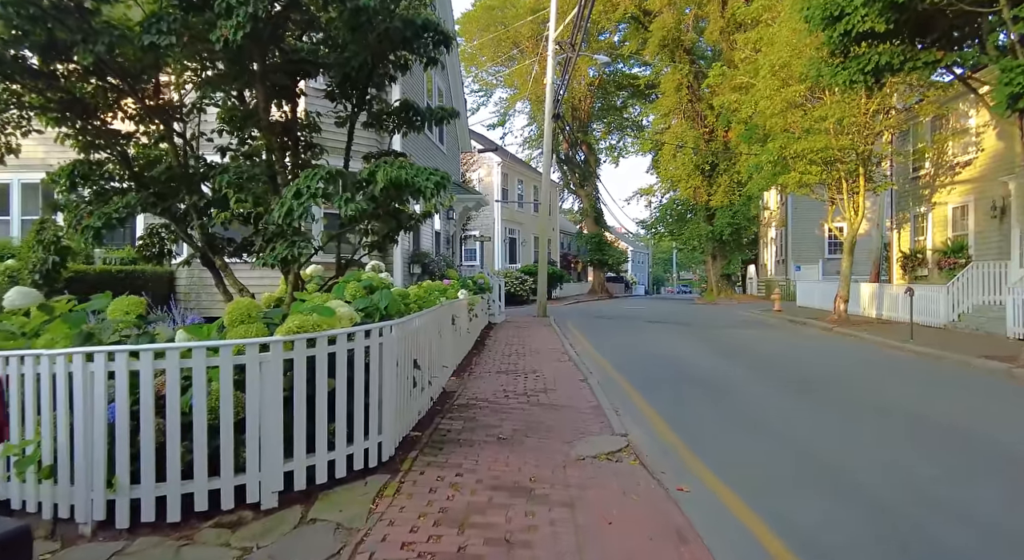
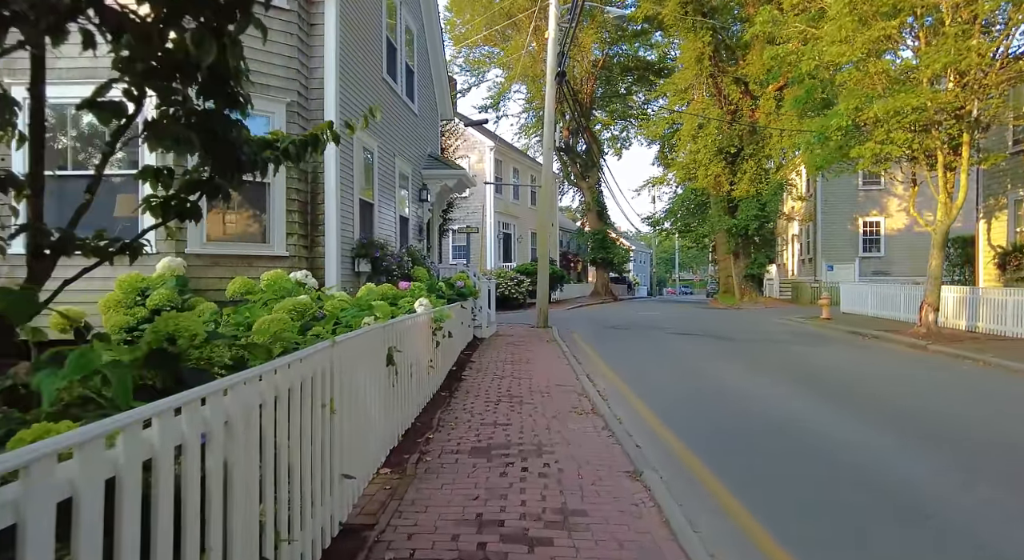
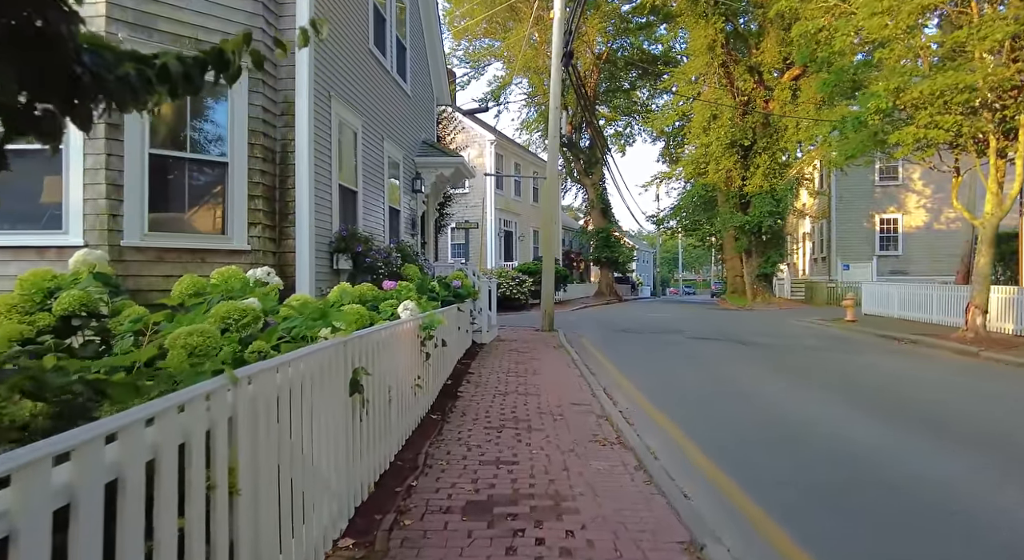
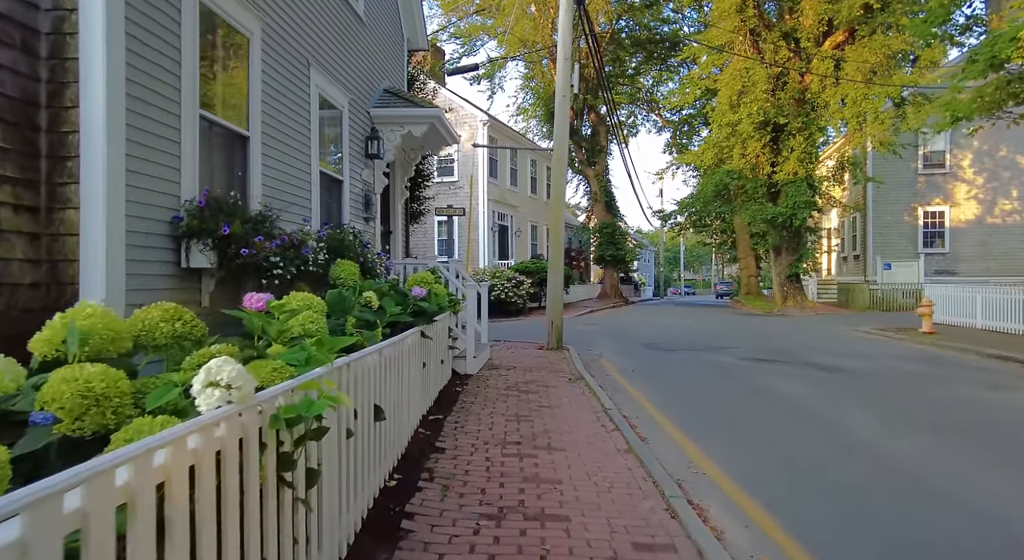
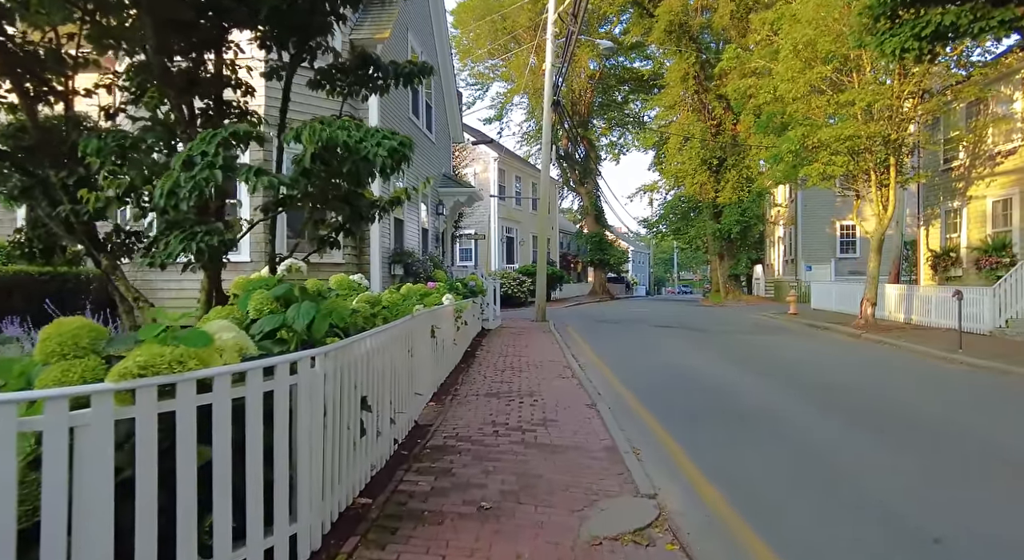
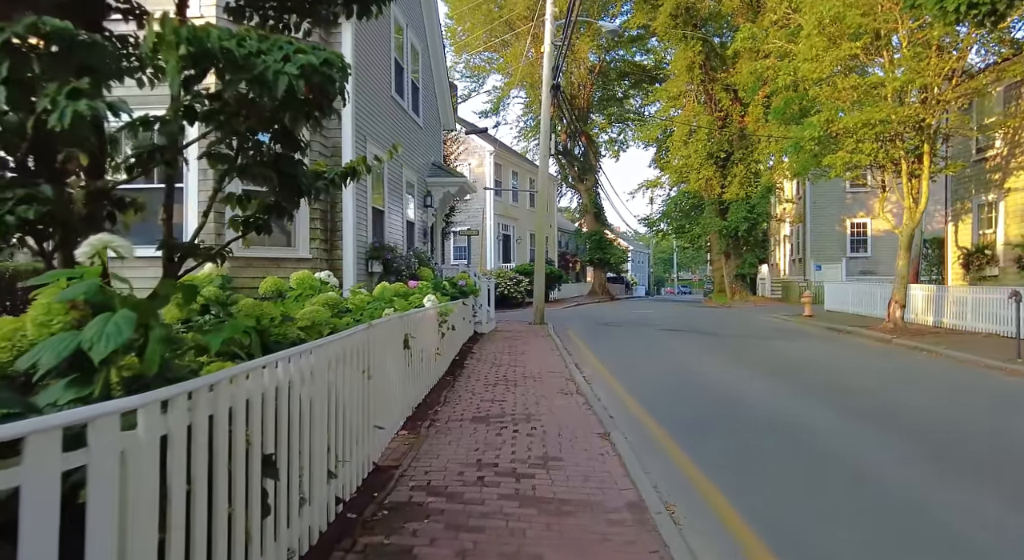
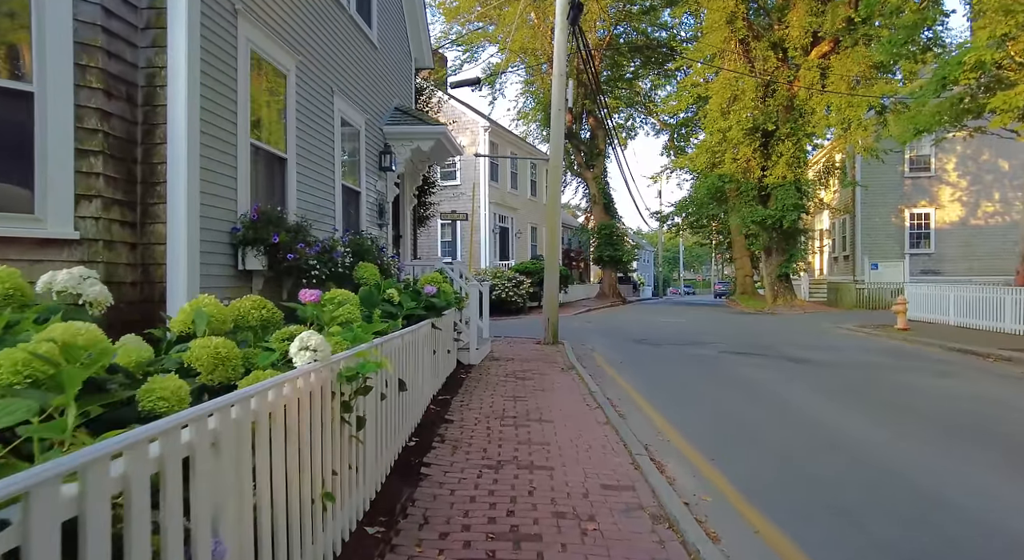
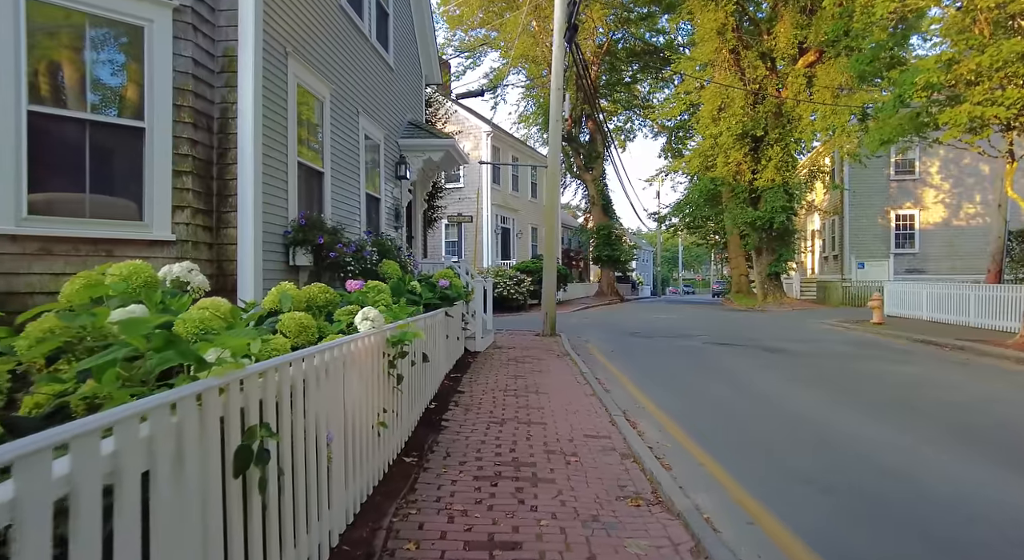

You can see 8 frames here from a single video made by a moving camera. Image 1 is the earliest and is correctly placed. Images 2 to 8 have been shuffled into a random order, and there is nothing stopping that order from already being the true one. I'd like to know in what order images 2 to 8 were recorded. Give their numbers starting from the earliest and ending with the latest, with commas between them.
5, 6, 2, 3, 8, 7, 4
